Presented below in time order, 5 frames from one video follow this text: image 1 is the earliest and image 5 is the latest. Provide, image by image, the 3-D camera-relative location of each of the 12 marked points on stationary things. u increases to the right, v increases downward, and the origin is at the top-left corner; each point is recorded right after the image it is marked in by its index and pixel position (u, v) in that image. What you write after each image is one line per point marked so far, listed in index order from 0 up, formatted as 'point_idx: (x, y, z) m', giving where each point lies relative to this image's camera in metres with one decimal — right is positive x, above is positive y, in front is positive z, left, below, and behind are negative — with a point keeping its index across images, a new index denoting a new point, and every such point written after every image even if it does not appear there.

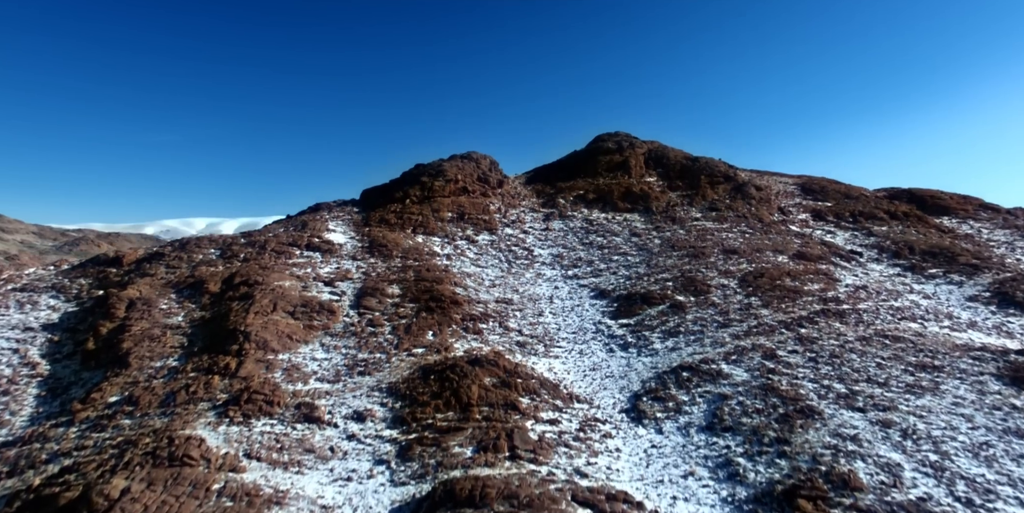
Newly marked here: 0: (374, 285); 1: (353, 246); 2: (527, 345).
0: (-4.2, -0.9, +16.4) m
1: (-5.6, +0.4, +19.0) m
2: (+0.4, -2.5, +14.9) m
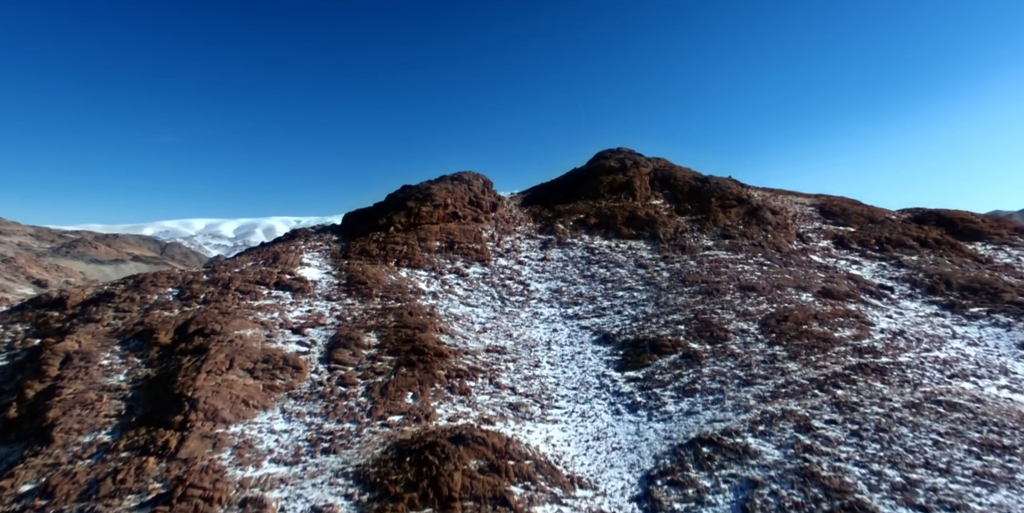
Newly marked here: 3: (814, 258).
0: (-4.4, -2.1, +14.5) m
1: (-5.8, -0.8, +17.0) m
2: (+0.2, -3.6, +13.0) m
3: (+10.9, 0.0, +19.4) m
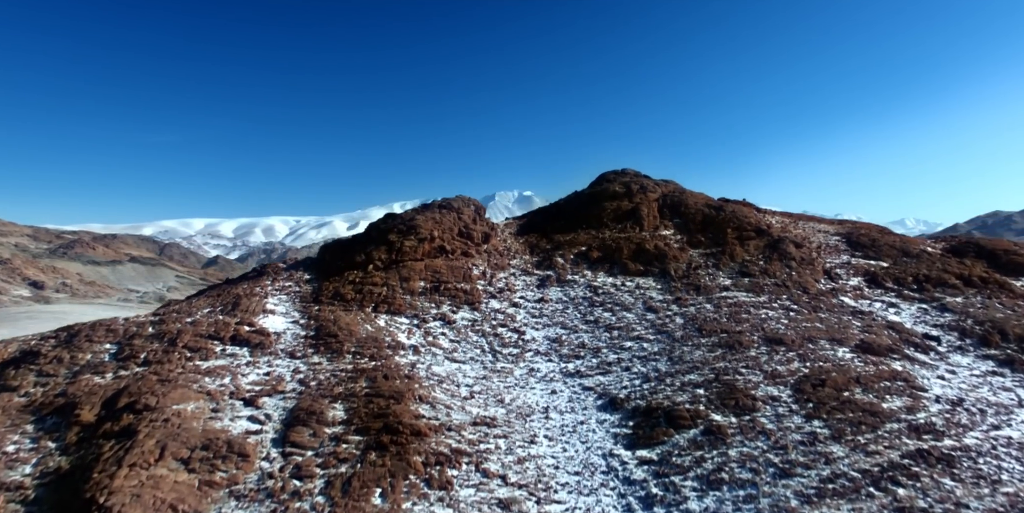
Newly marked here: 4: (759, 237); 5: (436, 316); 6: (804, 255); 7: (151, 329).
0: (-4.6, -3.4, +12.2) m
1: (-6.0, -2.2, +14.8) m
2: (0.0, -5.0, +10.7) m
3: (+10.7, -1.4, +17.2) m
4: (+9.1, +0.7, +19.7) m
5: (-2.3, -1.8, +16.3) m
6: (+10.4, 0.0, +19.1) m
7: (-9.8, -2.0, +14.5) m
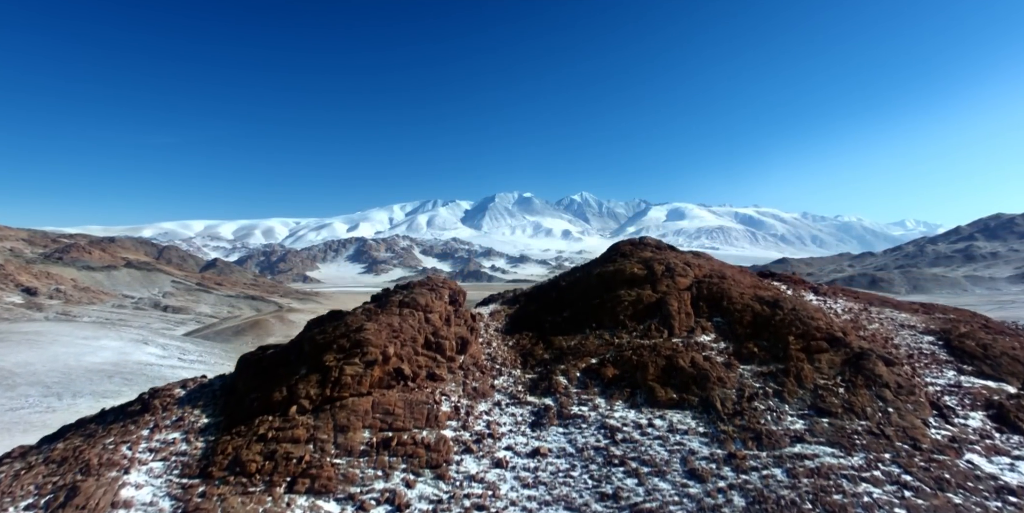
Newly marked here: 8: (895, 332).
0: (-5.0, -6.5, +6.9) m
1: (-6.4, -5.3, +9.5) m
2: (-0.4, -8.1, +5.4) m
3: (+10.3, -4.5, +11.9) m
4: (+8.7, -2.4, +14.5) m
5: (-2.7, -5.0, +11.0) m
6: (+10.0, -3.1, +13.8) m
7: (-10.2, -5.1, +9.2) m
8: (+11.6, -2.2, +16.2) m
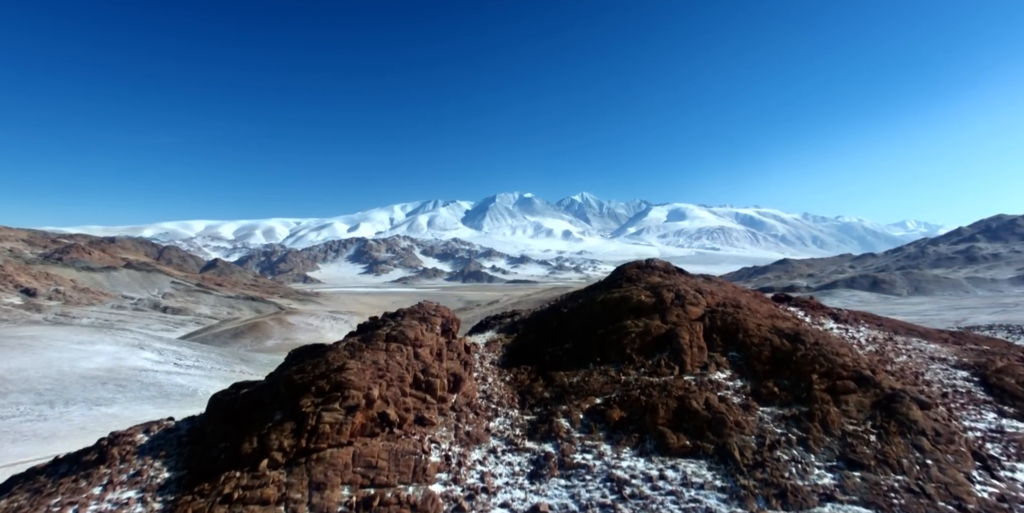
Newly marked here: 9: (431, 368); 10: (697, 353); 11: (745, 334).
0: (-5.1, -7.3, +5.7) m
1: (-6.5, -6.0, +8.2) m
2: (-0.5, -8.8, +4.2) m
3: (+10.2, -5.3, +10.6) m
4: (+8.6, -3.2, +13.2) m
5: (-2.8, -5.7, +9.7) m
6: (+9.9, -3.9, +12.5) m
7: (-10.3, -5.8, +7.9) m
8: (+11.5, -3.0, +14.9) m
9: (-2.0, -2.8, +13.5) m
10: (+4.9, -2.5, +14.2) m
11: (+6.3, -2.0, +14.5) m
